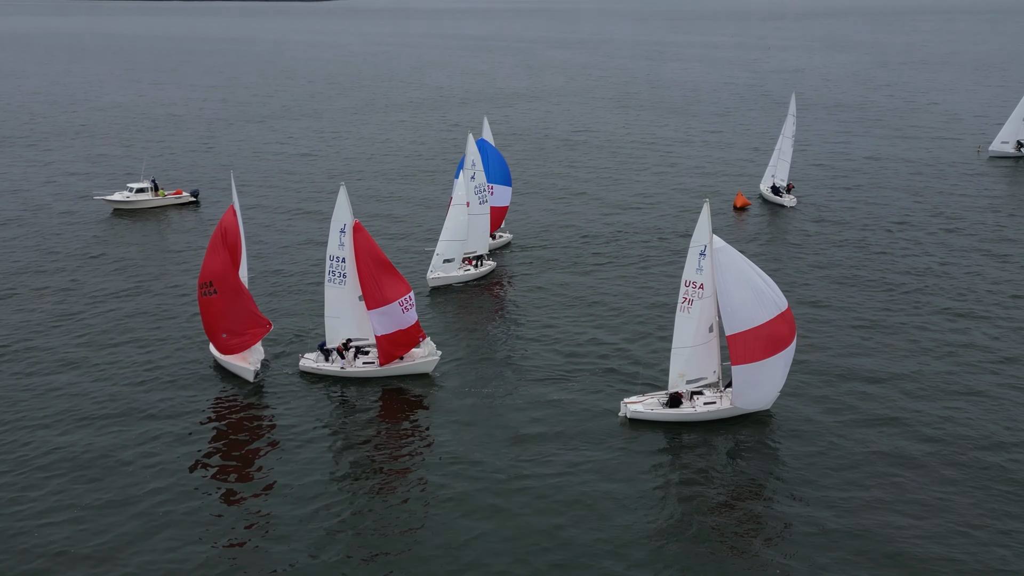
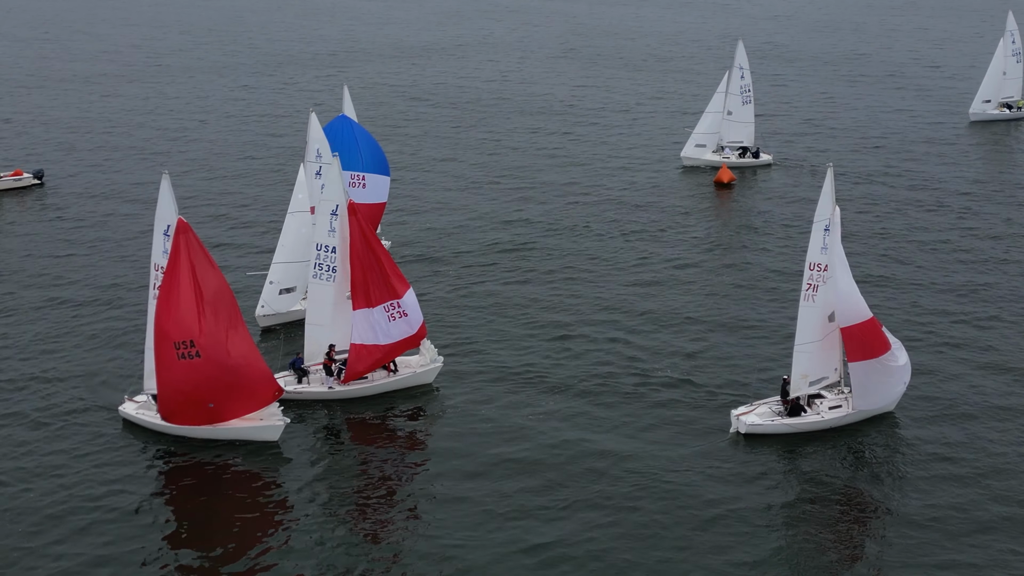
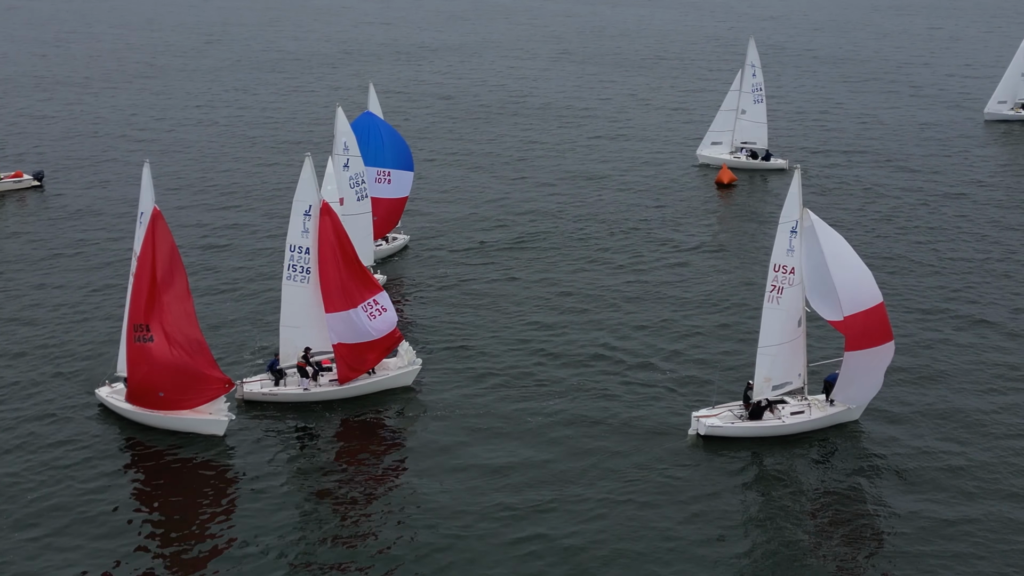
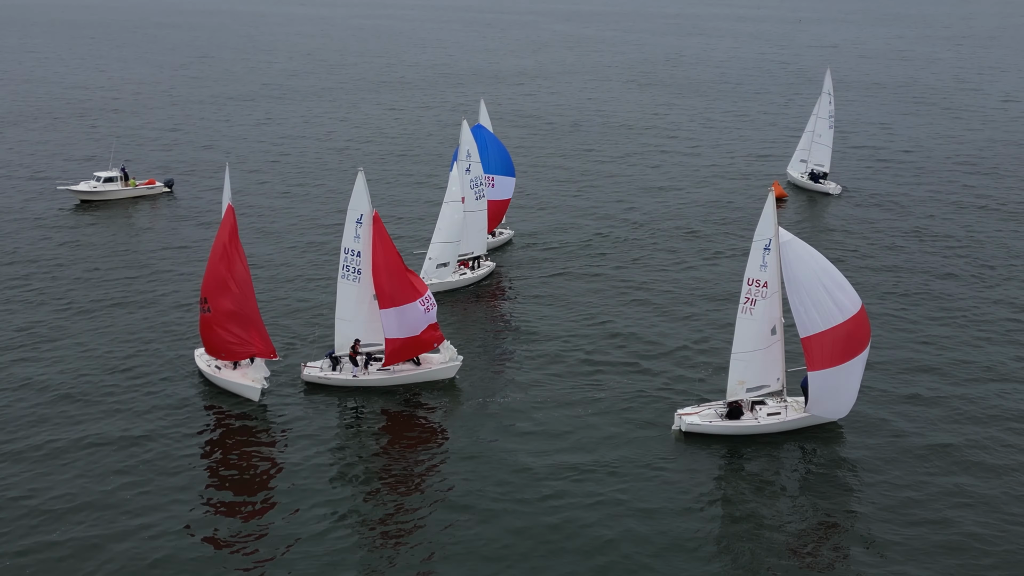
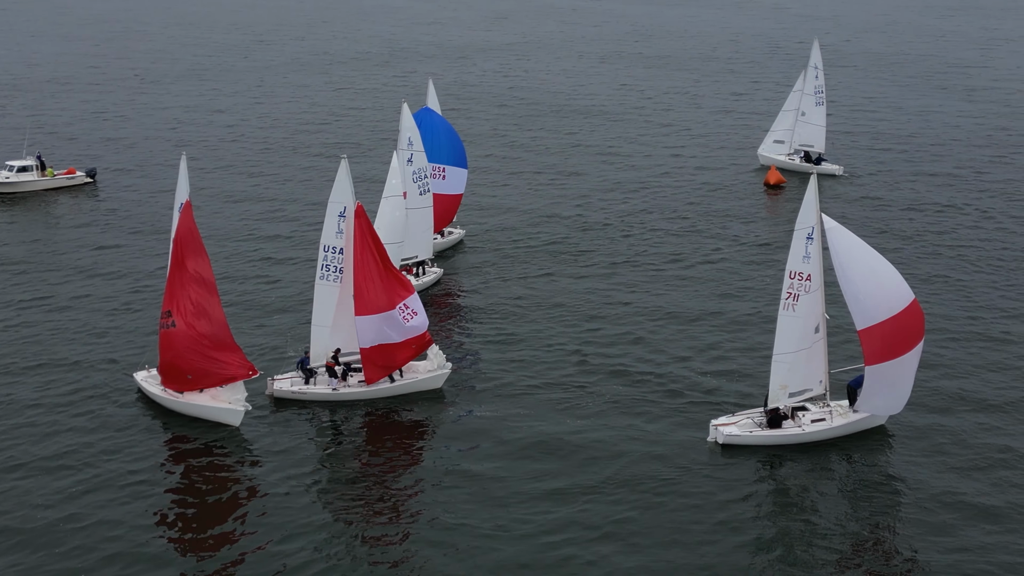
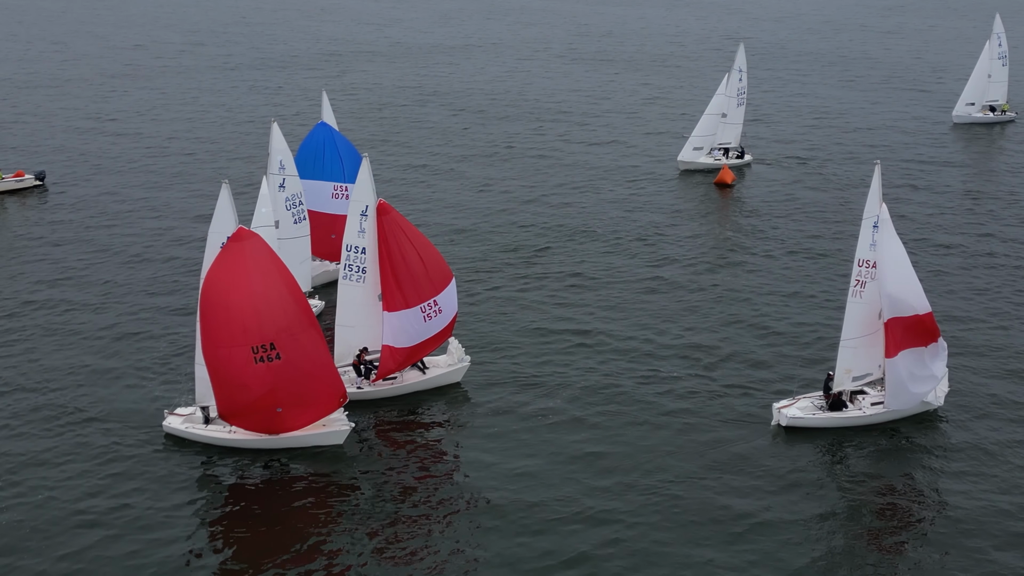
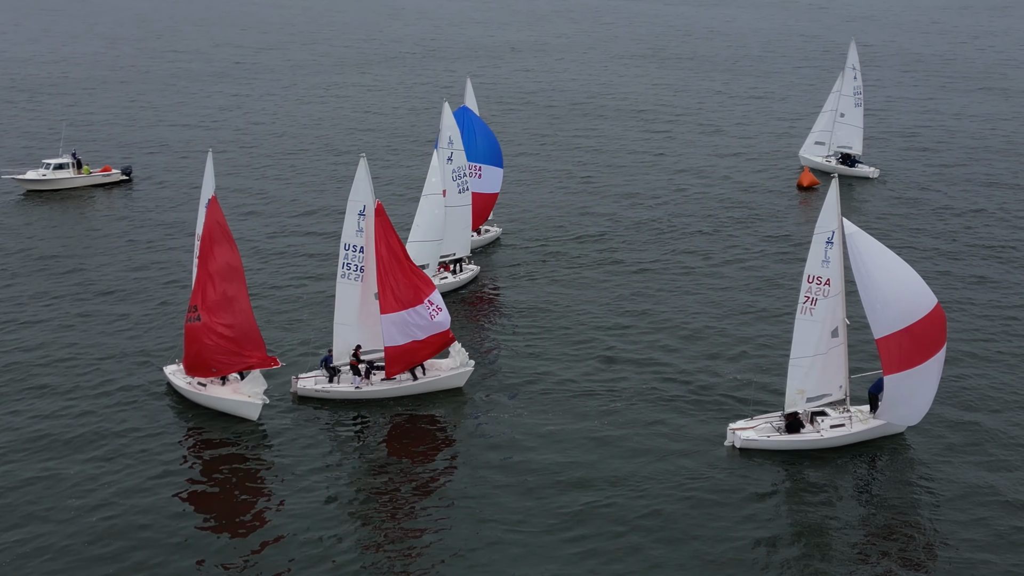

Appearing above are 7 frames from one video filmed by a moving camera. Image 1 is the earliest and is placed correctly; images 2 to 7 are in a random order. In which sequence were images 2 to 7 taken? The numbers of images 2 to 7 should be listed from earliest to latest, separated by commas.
4, 7, 5, 3, 2, 6
